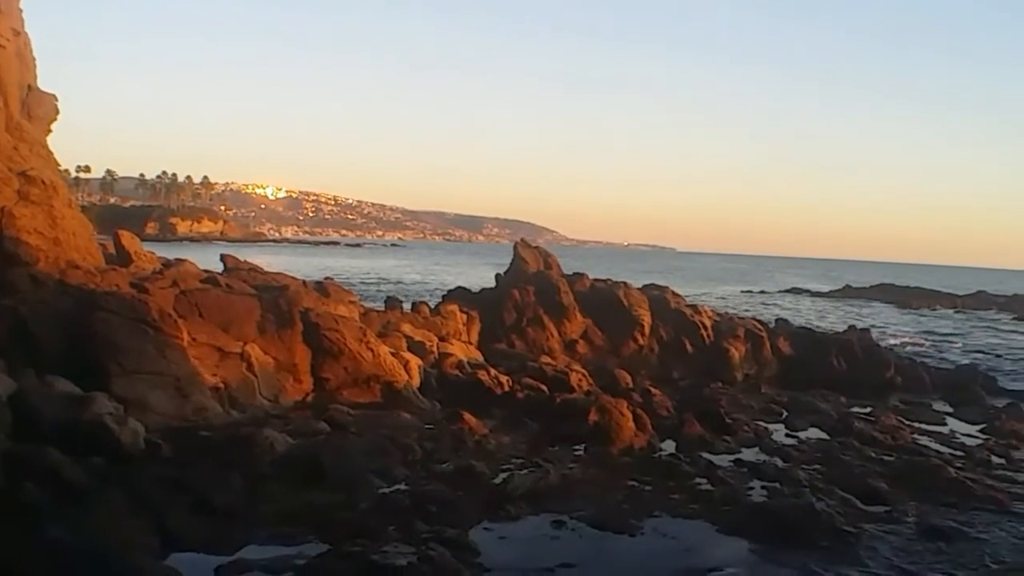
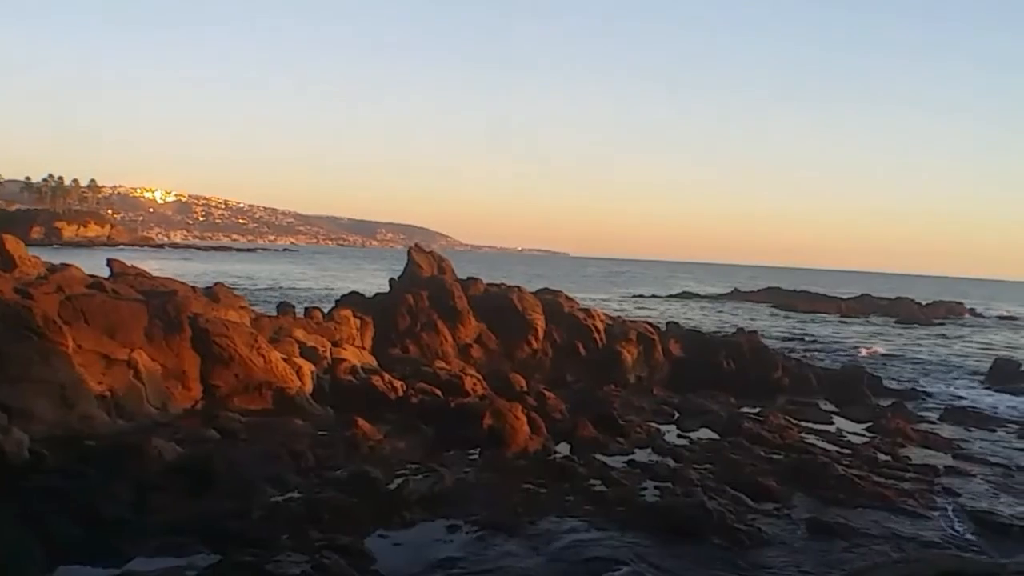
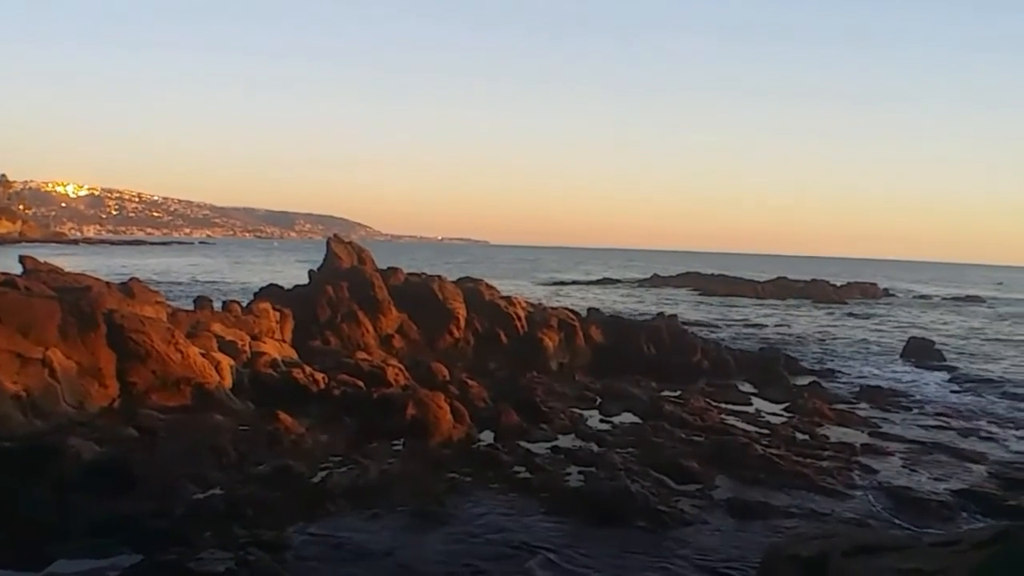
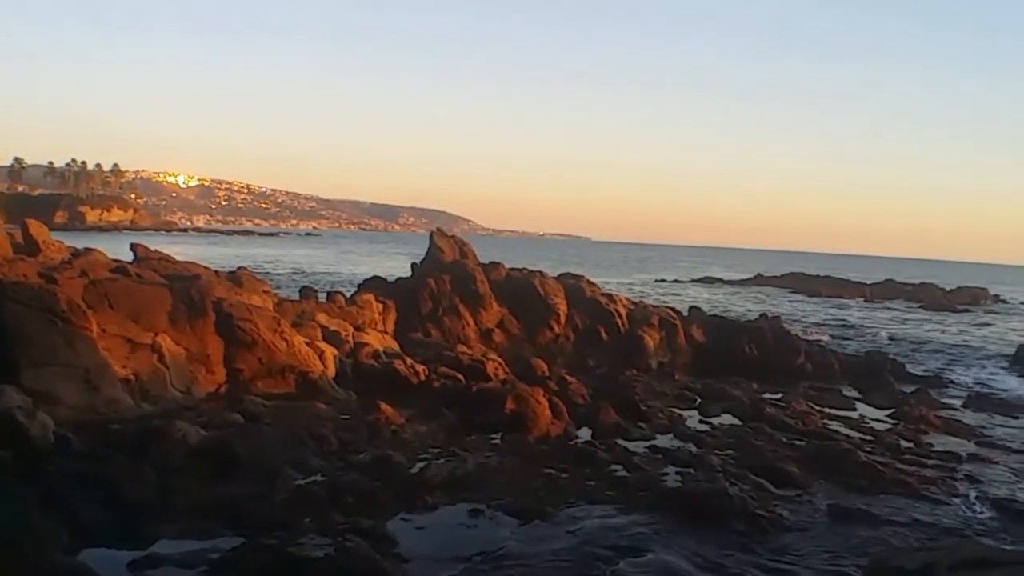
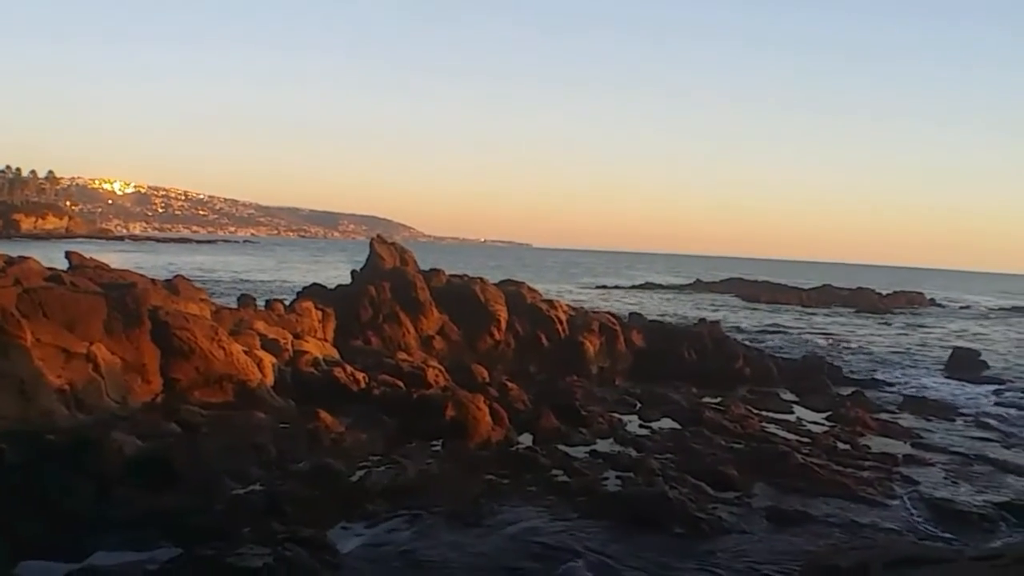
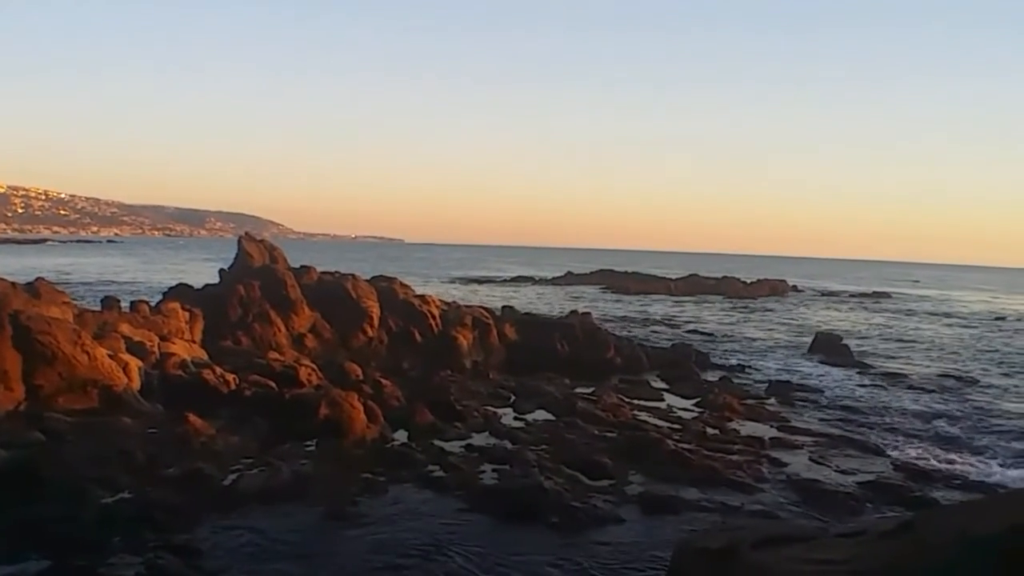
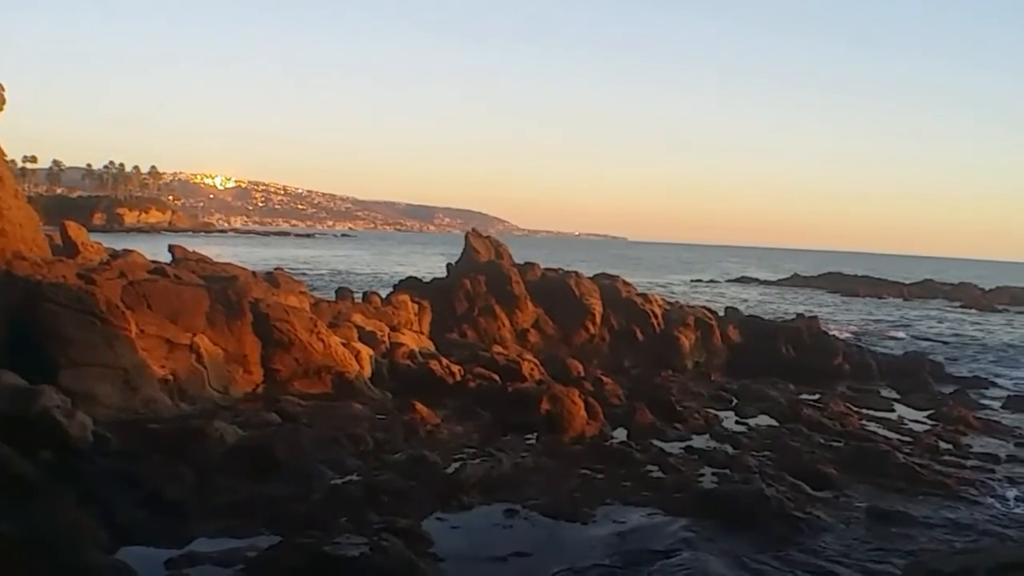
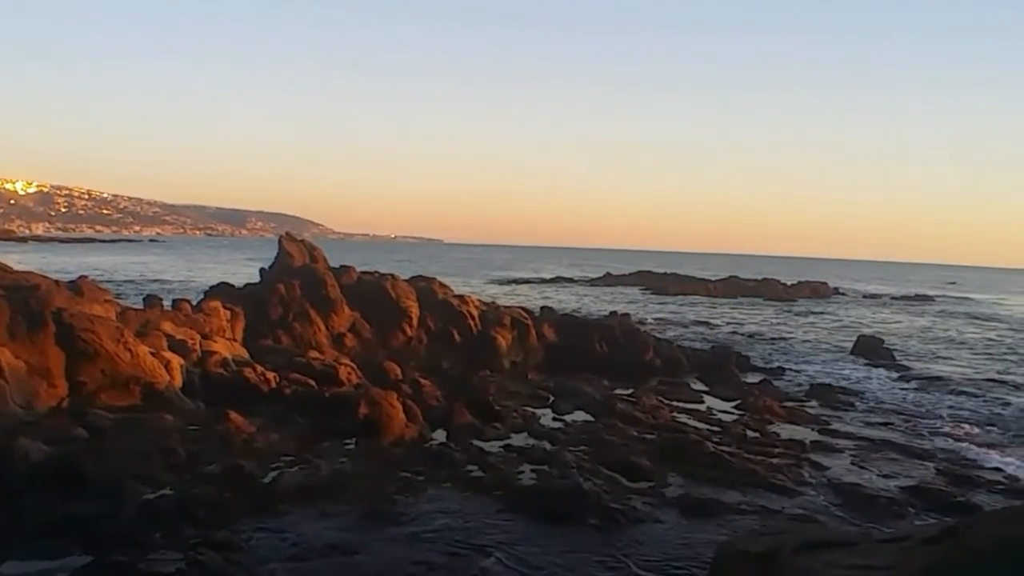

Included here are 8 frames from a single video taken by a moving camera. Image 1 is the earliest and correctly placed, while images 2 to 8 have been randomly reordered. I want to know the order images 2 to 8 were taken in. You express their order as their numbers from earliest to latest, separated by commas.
7, 4, 2, 5, 3, 8, 6
